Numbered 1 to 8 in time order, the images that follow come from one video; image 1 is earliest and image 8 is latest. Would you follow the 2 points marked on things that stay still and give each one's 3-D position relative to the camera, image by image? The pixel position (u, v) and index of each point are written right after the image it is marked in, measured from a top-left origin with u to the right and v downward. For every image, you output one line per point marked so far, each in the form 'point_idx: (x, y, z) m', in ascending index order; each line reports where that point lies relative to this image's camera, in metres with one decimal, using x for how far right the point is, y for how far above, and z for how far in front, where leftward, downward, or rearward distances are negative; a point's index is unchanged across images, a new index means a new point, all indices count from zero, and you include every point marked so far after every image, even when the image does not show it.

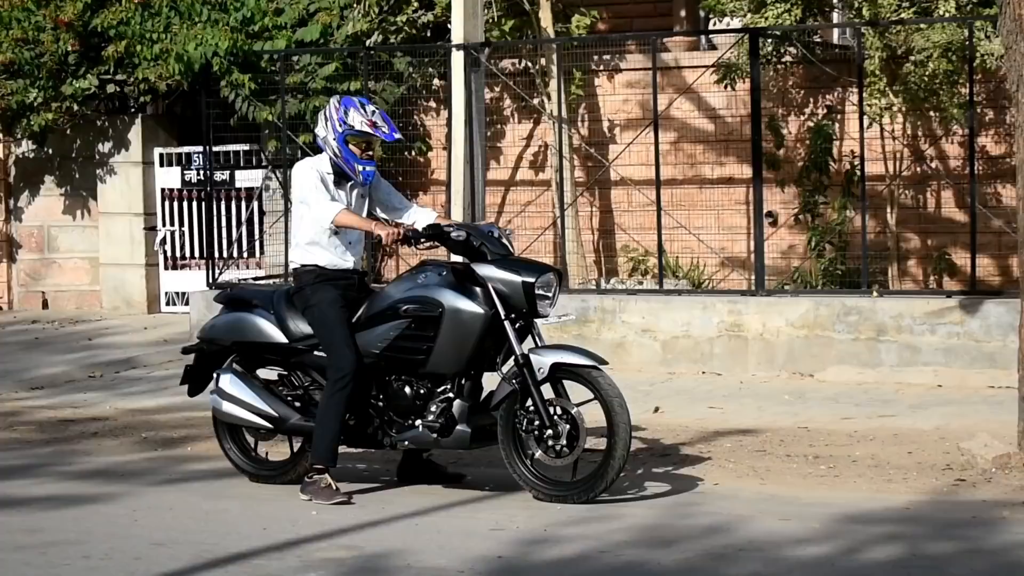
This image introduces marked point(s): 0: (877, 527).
0: (+1.1, -0.7, +6.3) m
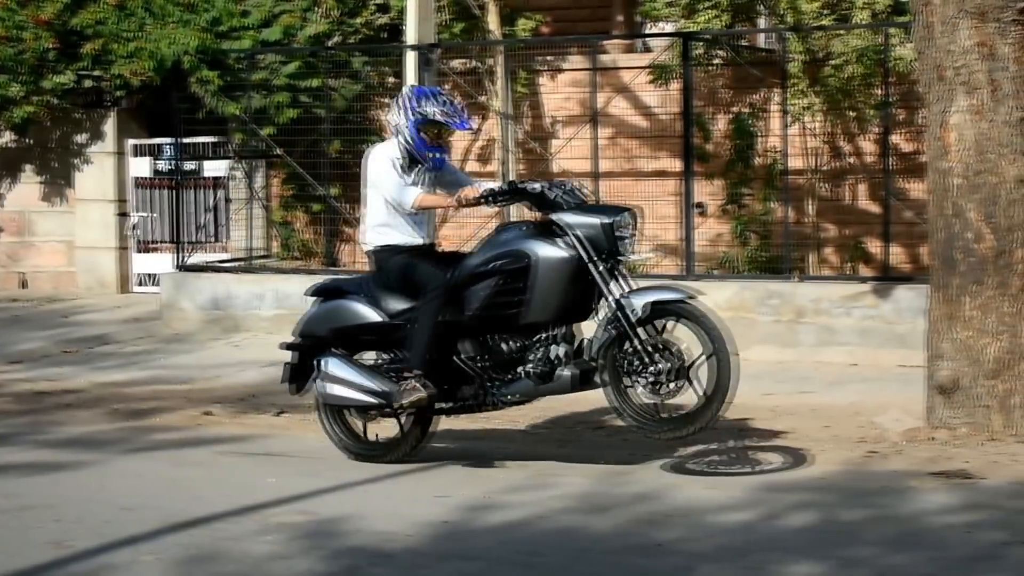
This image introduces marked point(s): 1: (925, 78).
0: (+0.9, -0.6, +6.8) m
1: (+1.5, +0.7, +7.8) m
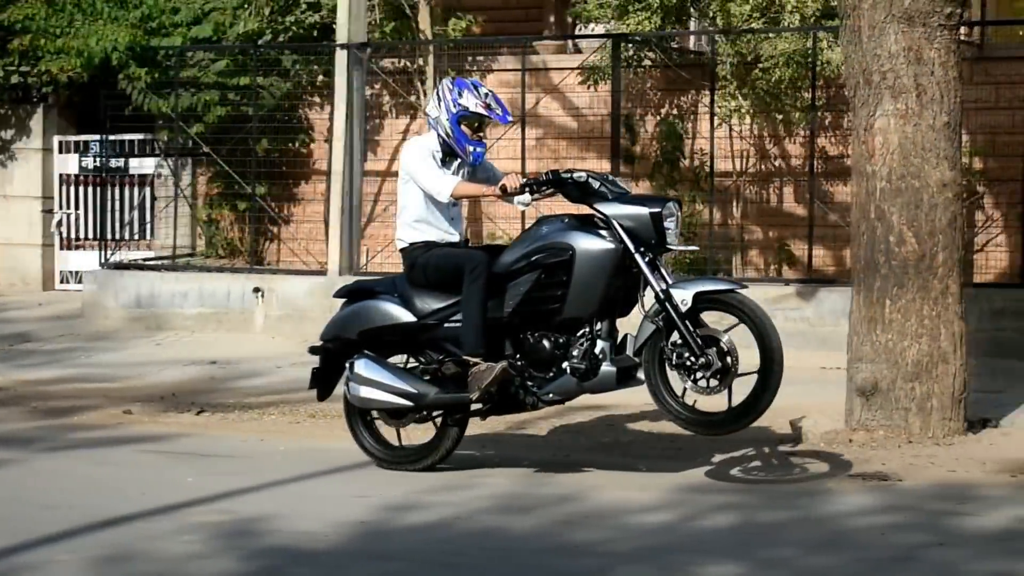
0: (+0.6, -0.6, +6.9) m
1: (+1.2, +0.7, +7.8) m
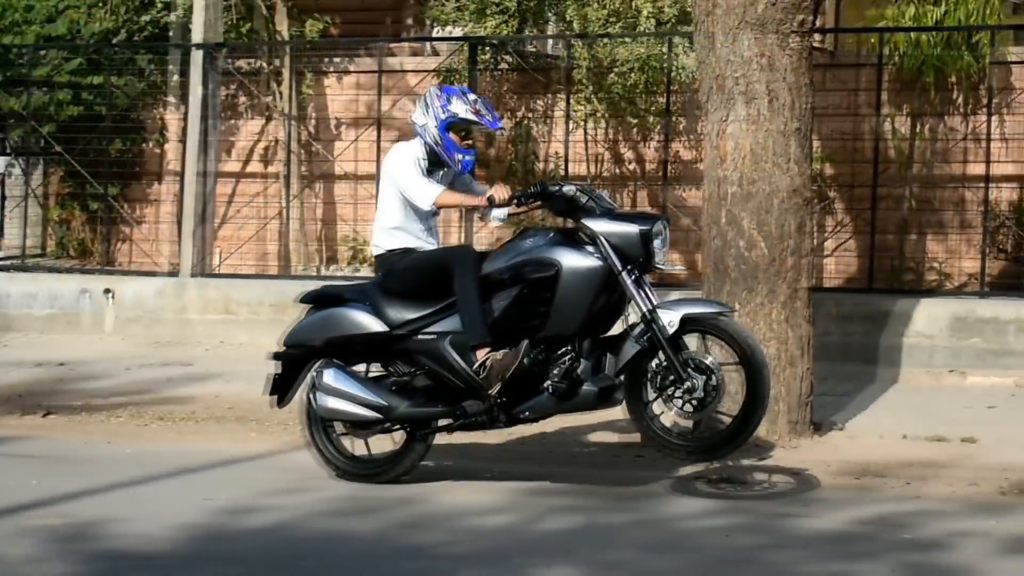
0: (+0.2, -0.7, +6.9) m
1: (+0.7, +0.7, +7.8) m
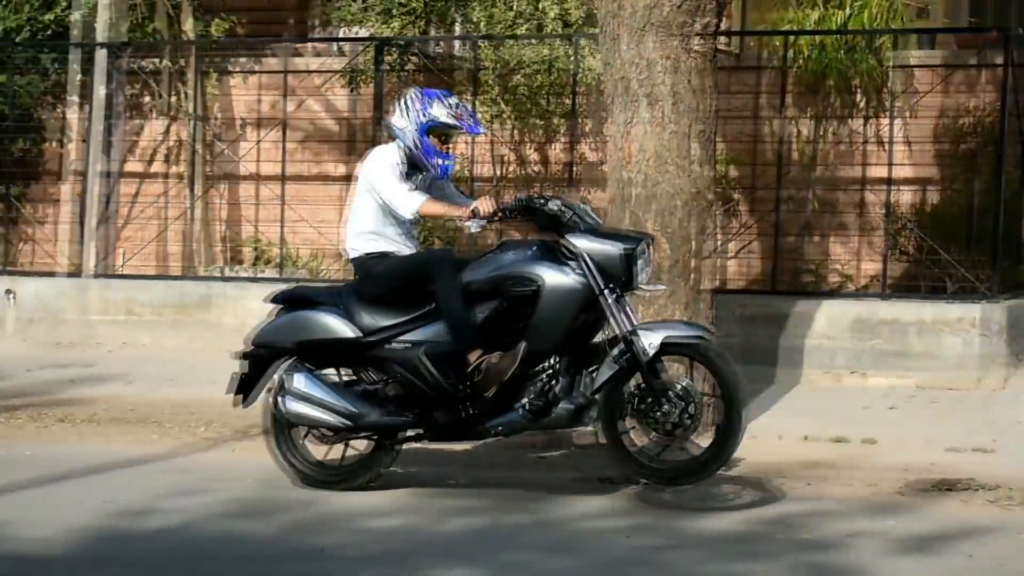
0: (-0.1, -0.7, +6.9) m
1: (+0.3, +0.7, +7.9) m
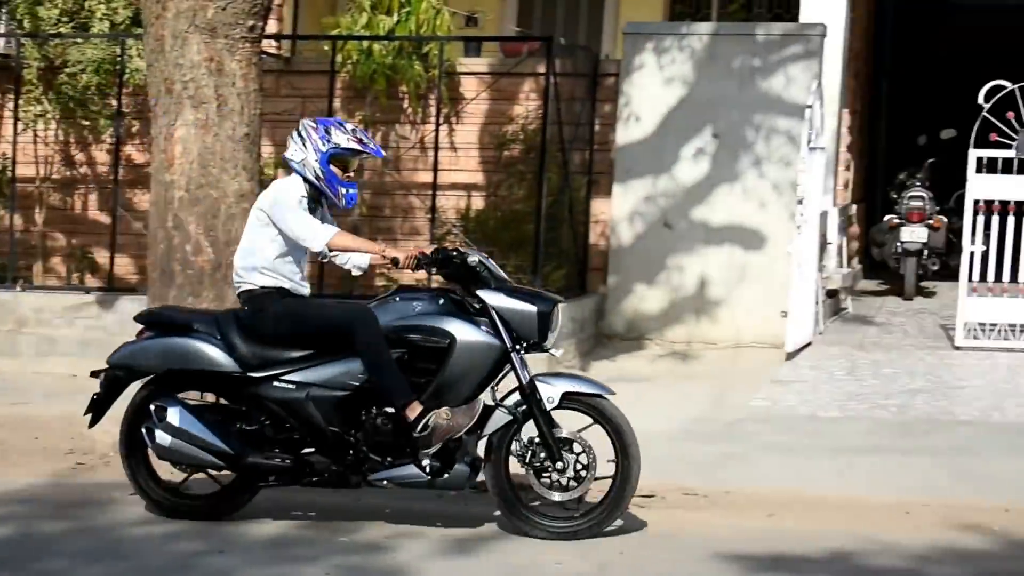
0: (-0.4, -0.7, +6.8) m
1: (-0.2, +0.7, +7.9) m
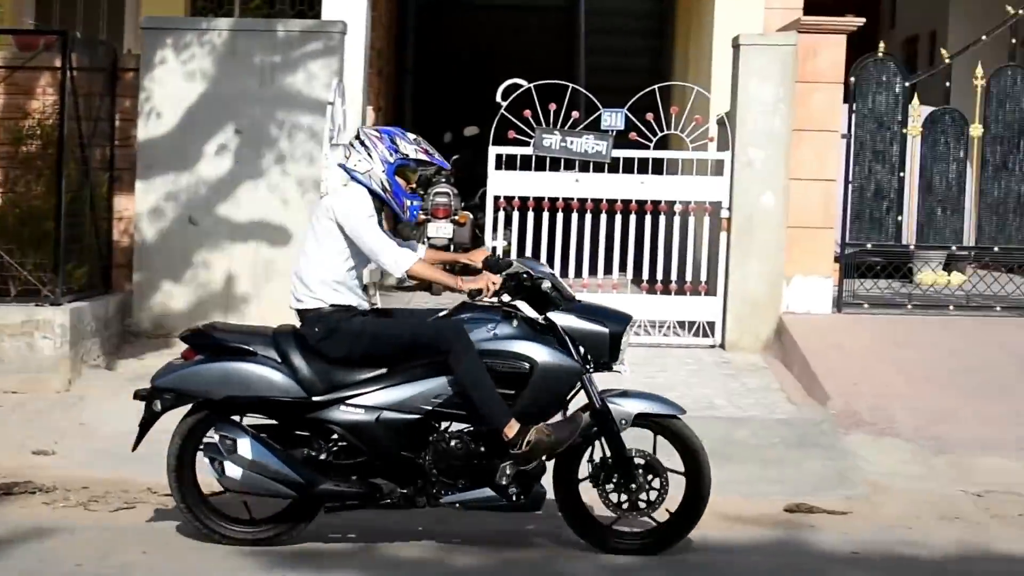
0: (+1.1, -0.8, +7.1) m
1: (+1.1, +0.6, +8.2) m
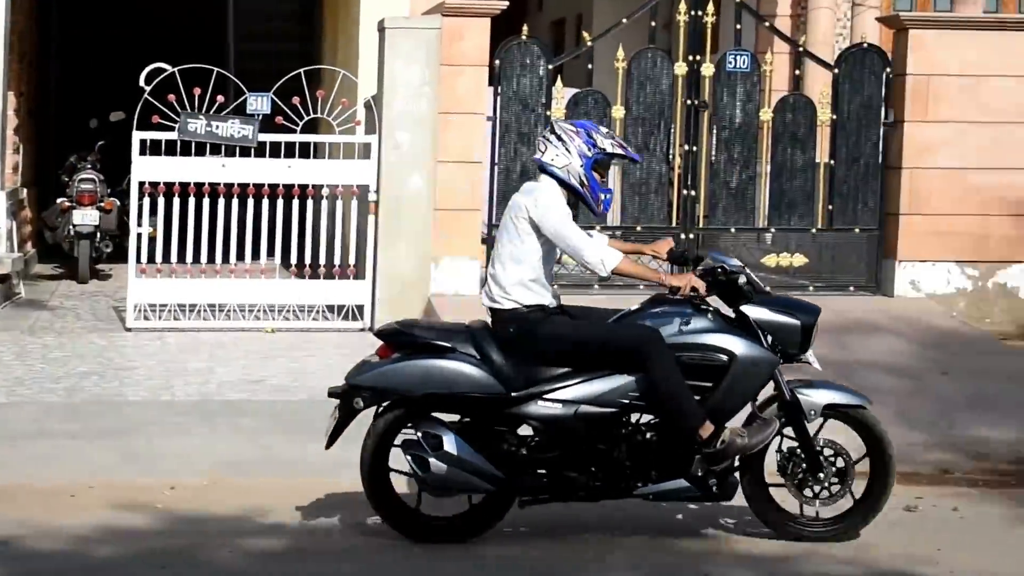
0: (+2.5, -0.7, +7.3) m
1: (+2.4, +0.6, +8.4) m
